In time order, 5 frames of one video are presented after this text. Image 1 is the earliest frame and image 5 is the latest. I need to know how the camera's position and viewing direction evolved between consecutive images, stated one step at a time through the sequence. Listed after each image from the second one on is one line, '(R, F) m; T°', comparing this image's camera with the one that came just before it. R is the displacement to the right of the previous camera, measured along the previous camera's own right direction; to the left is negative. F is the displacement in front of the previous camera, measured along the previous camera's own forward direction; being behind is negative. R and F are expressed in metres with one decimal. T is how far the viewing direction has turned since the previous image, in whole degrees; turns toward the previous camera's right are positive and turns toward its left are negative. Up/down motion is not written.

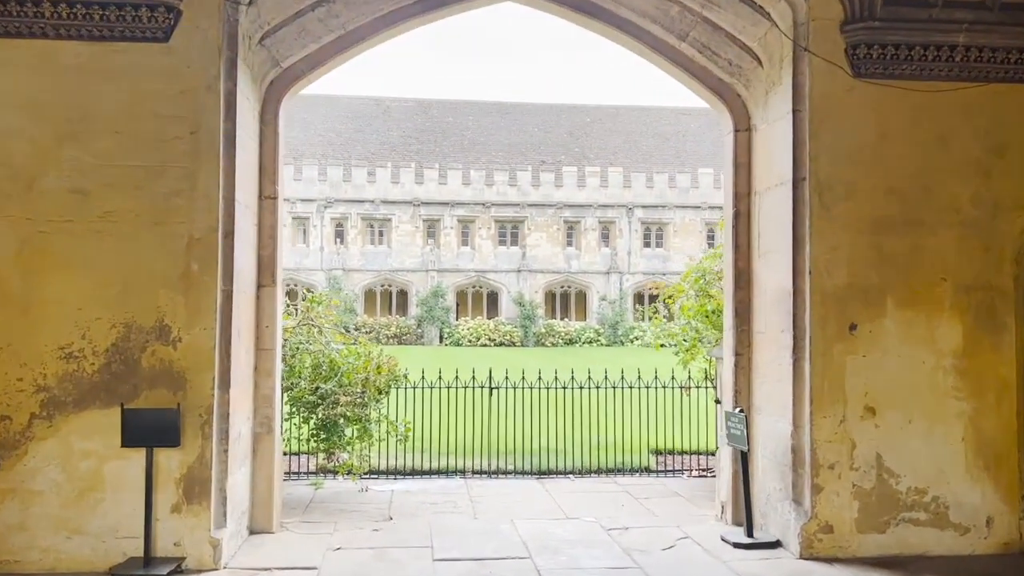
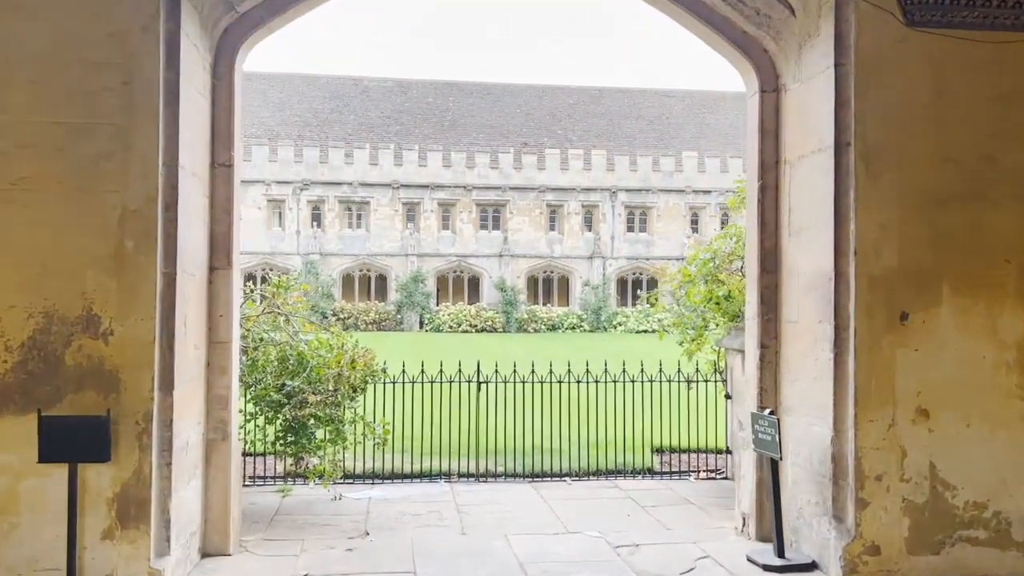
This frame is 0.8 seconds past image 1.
(-0.1, +0.7) m; +1°
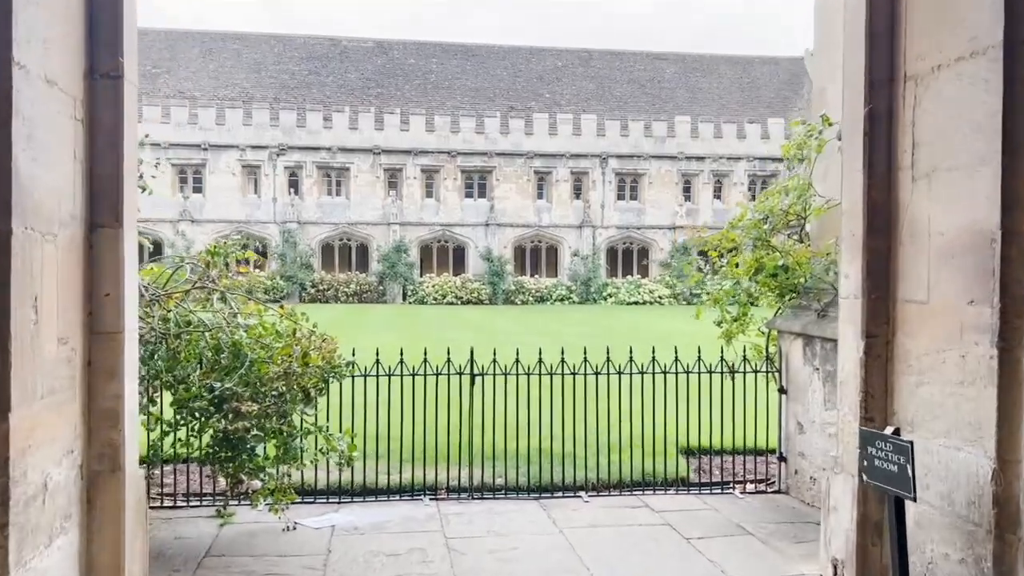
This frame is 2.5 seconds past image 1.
(-0.1, +1.4) m; +1°
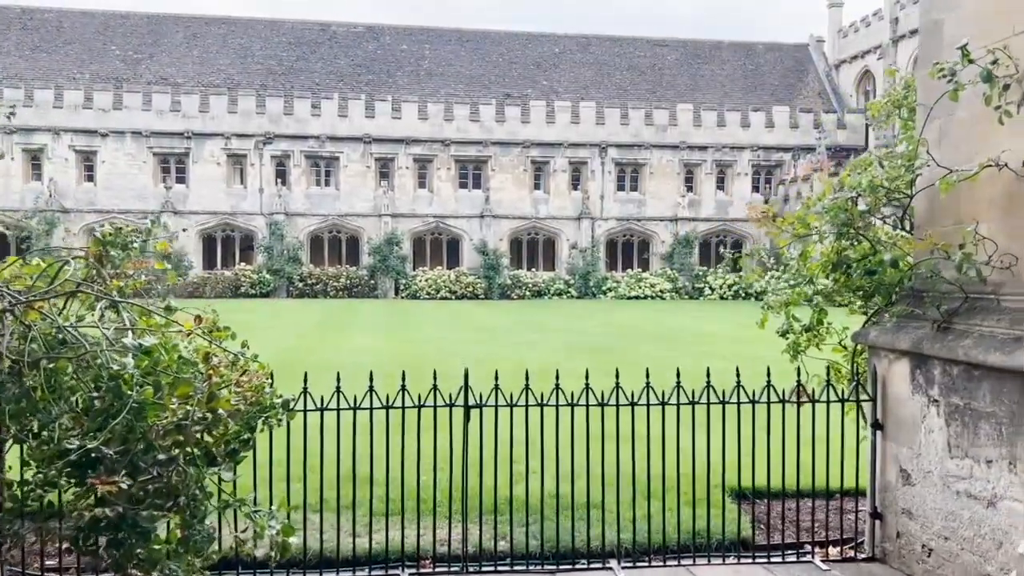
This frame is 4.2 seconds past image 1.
(-0.1, +1.4) m; 0°
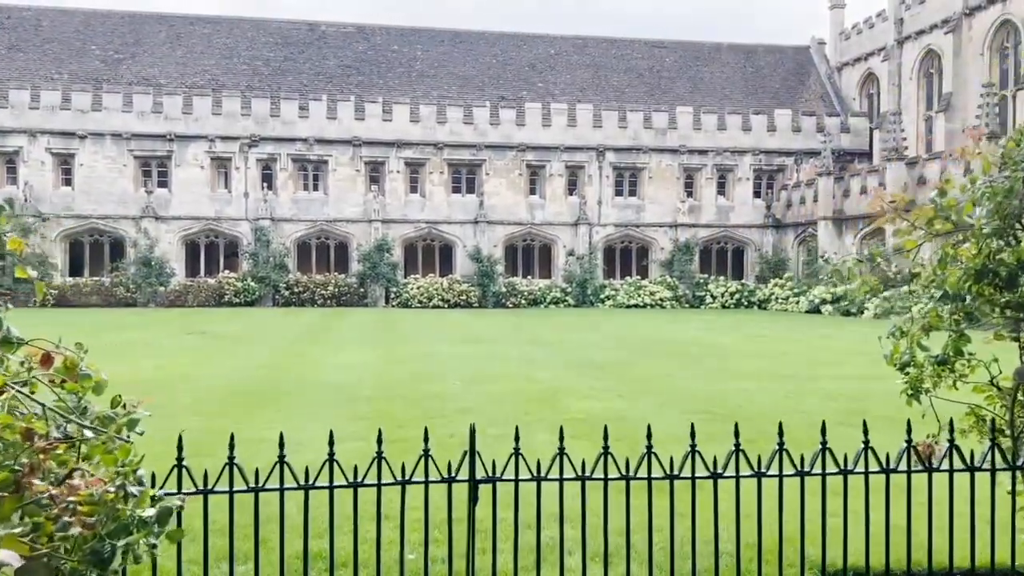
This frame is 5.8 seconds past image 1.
(-0.1, +1.3) m; +1°
